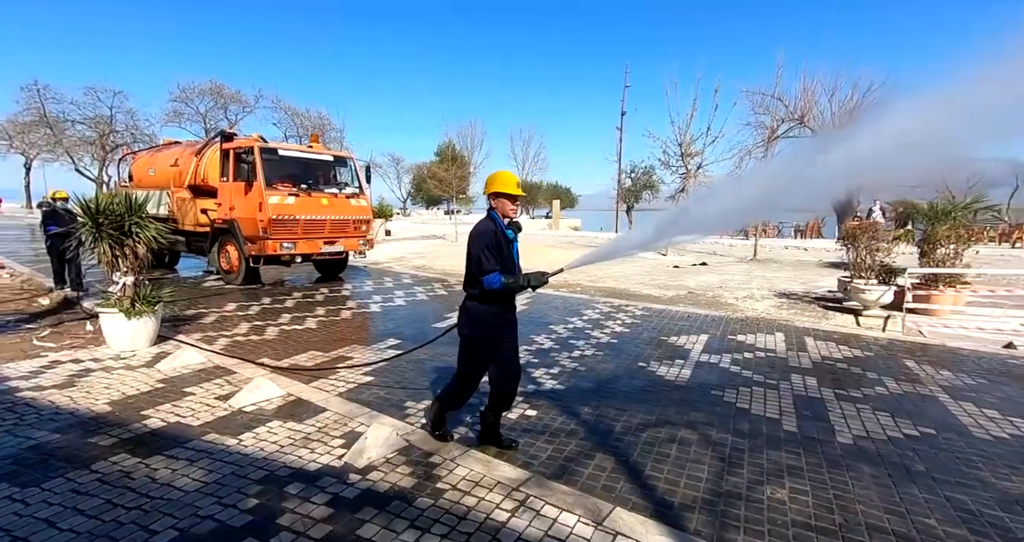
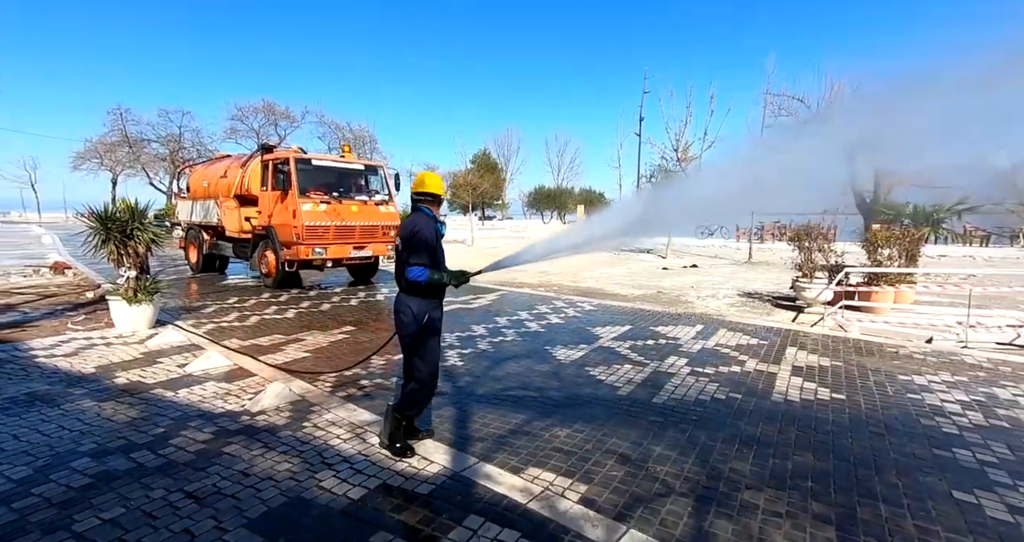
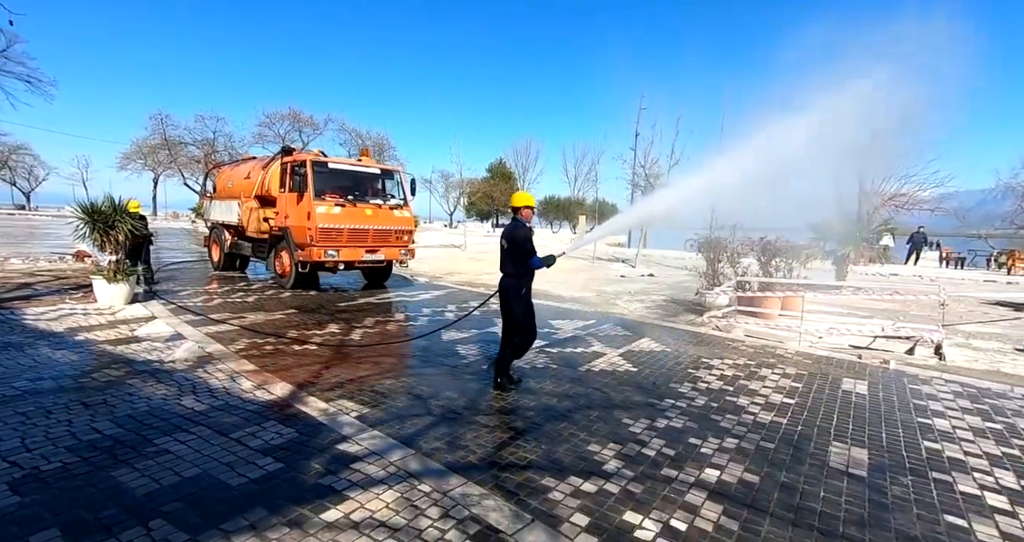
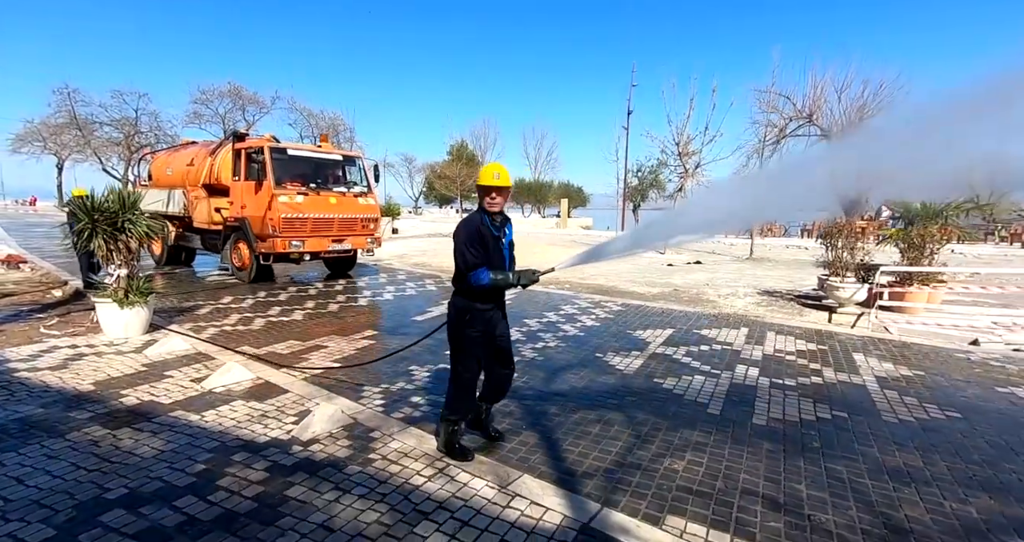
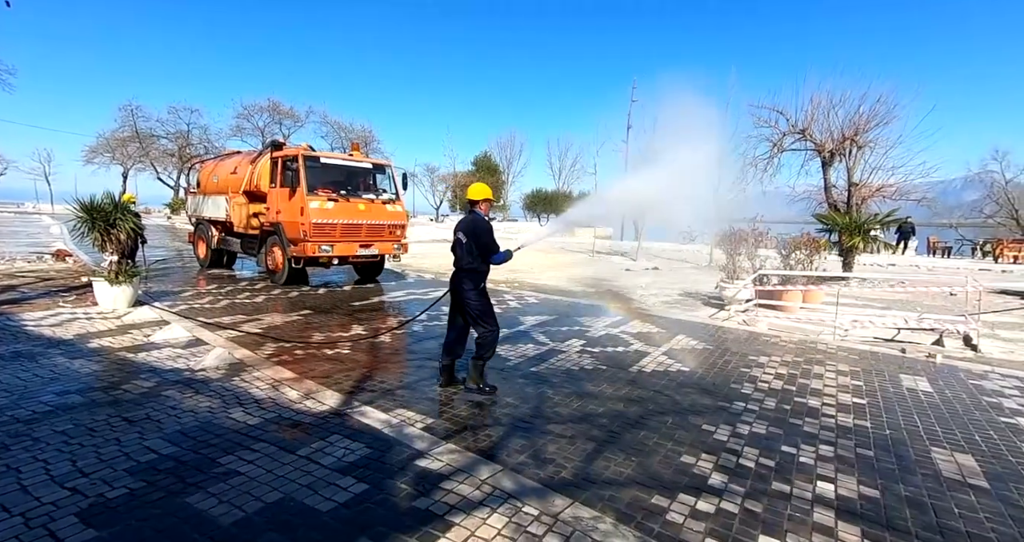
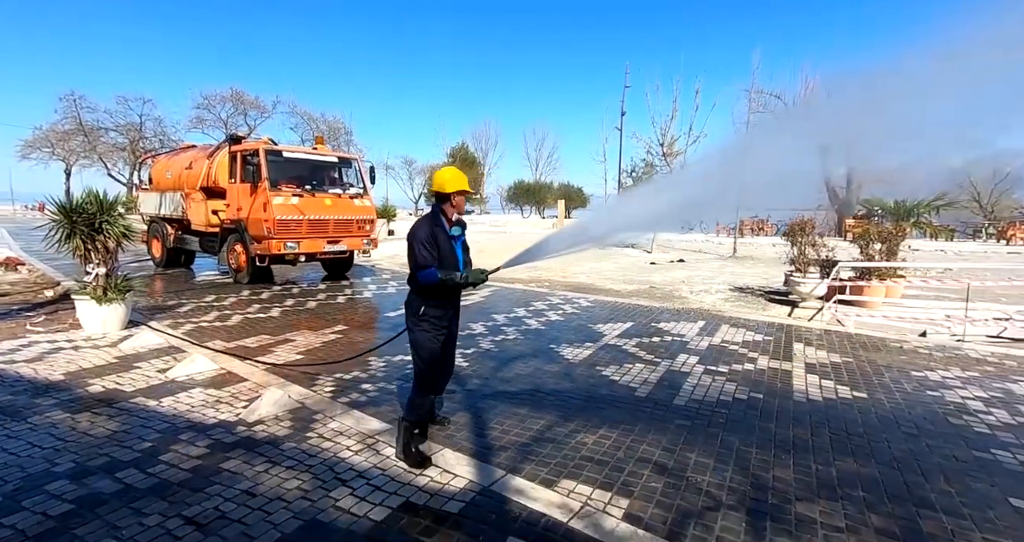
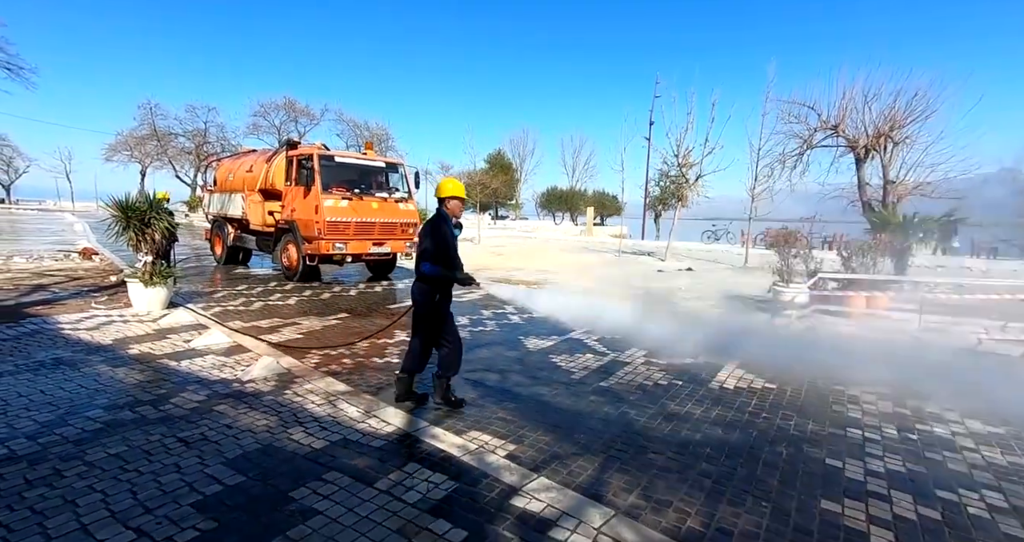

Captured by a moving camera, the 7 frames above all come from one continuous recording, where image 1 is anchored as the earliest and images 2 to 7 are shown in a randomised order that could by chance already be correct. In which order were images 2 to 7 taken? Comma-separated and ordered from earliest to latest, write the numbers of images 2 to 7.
4, 6, 2, 7, 5, 3
